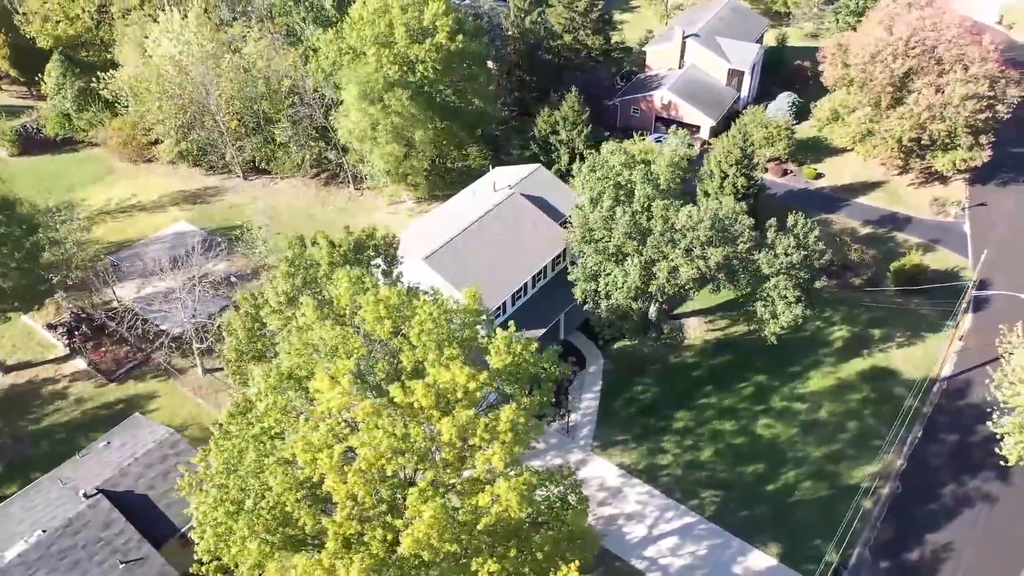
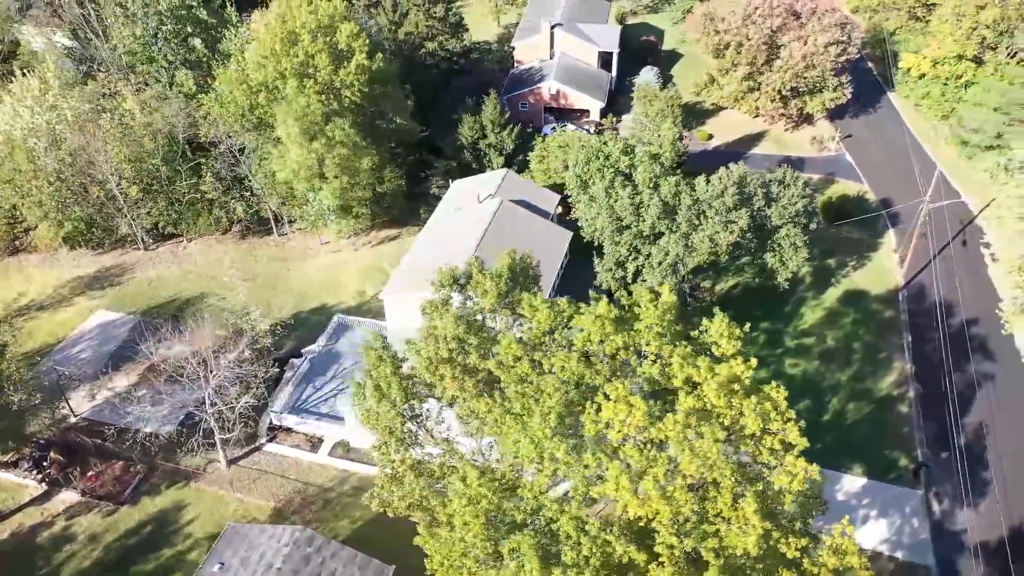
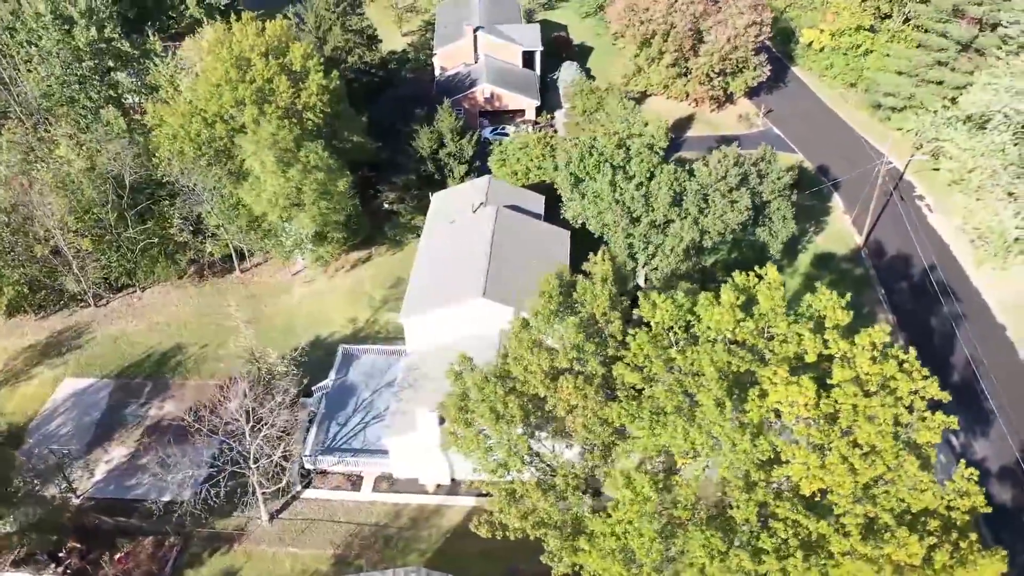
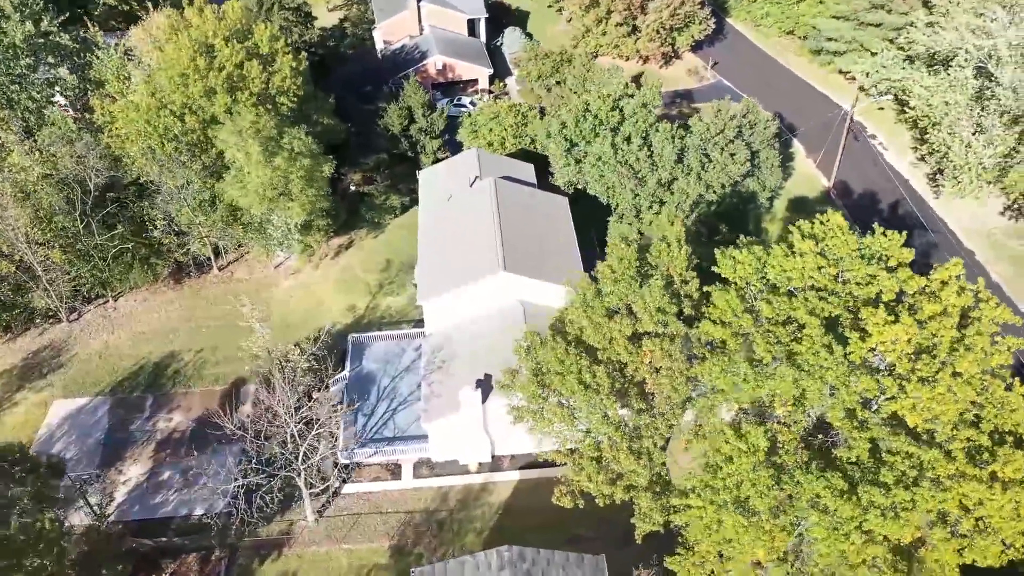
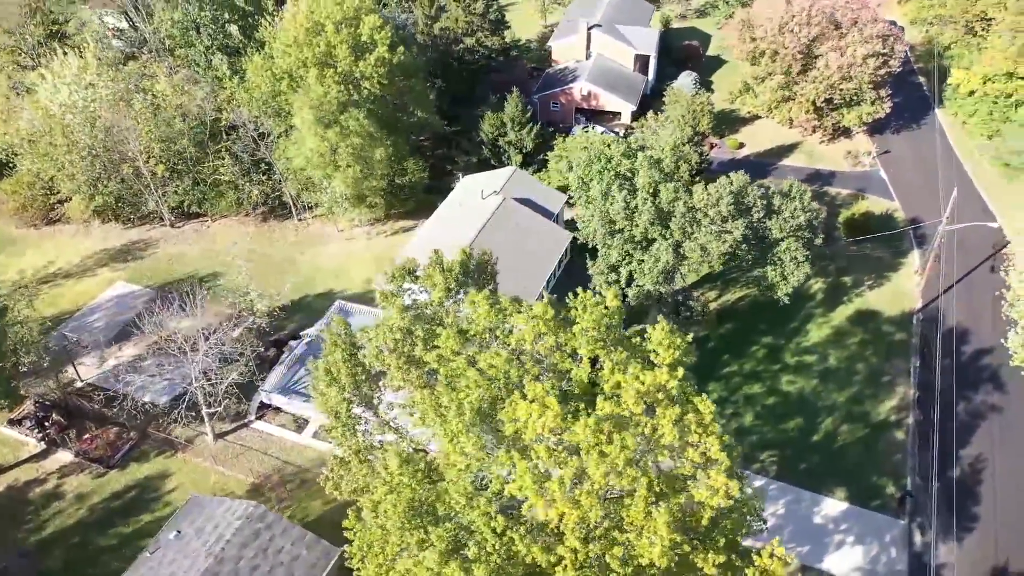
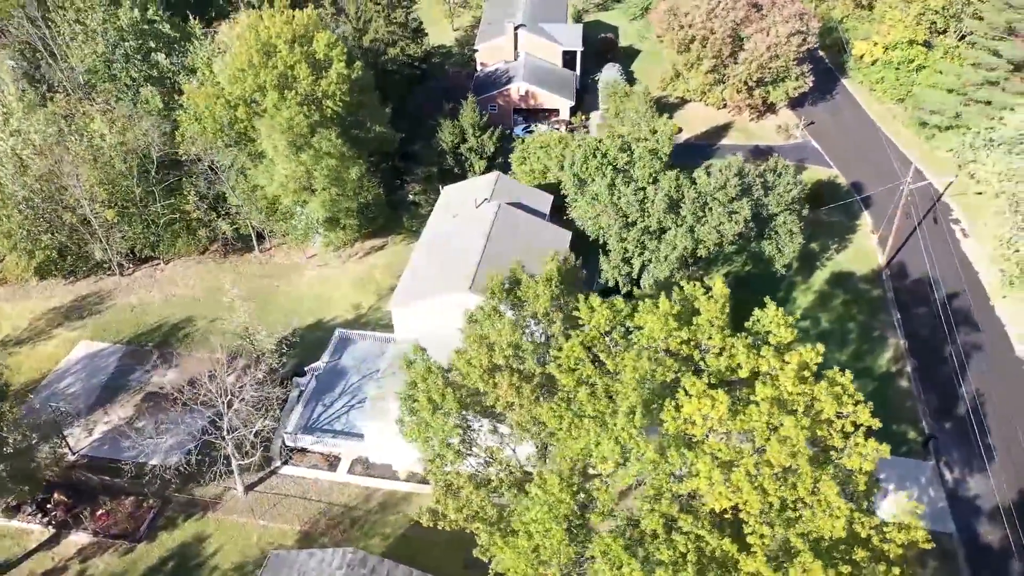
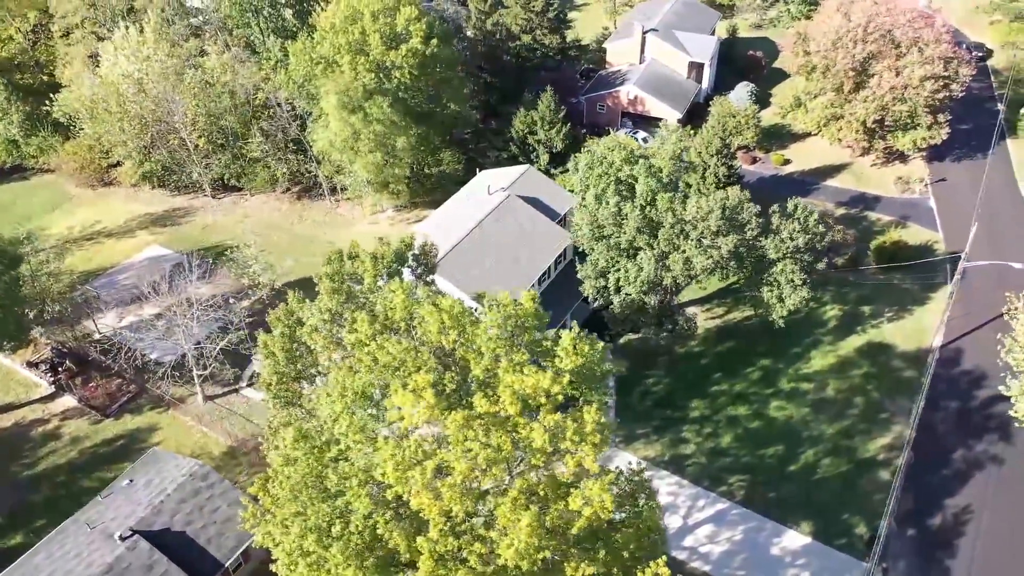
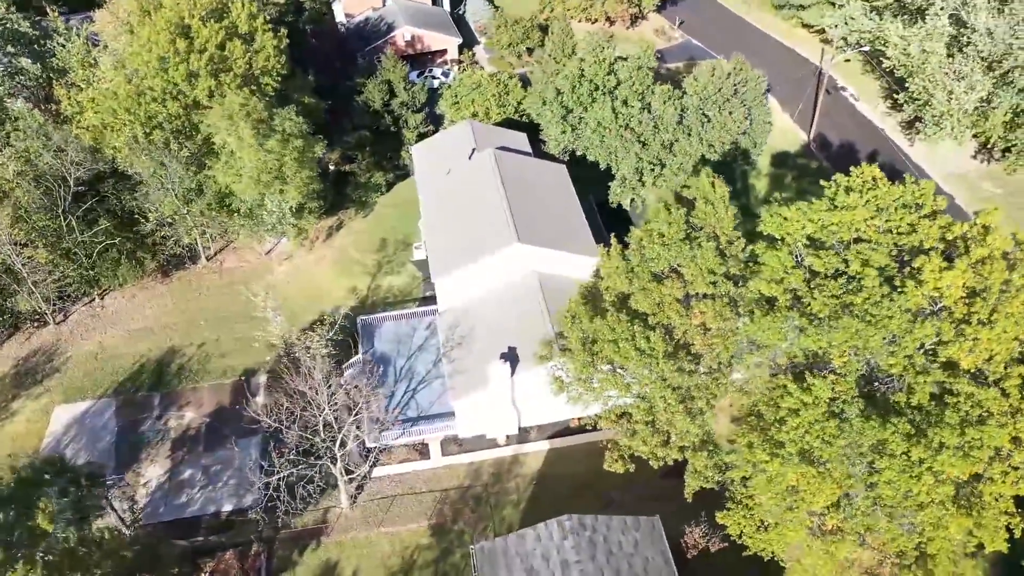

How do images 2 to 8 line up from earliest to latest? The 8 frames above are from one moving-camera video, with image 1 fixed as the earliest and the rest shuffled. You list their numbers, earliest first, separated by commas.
7, 5, 2, 6, 3, 4, 8
